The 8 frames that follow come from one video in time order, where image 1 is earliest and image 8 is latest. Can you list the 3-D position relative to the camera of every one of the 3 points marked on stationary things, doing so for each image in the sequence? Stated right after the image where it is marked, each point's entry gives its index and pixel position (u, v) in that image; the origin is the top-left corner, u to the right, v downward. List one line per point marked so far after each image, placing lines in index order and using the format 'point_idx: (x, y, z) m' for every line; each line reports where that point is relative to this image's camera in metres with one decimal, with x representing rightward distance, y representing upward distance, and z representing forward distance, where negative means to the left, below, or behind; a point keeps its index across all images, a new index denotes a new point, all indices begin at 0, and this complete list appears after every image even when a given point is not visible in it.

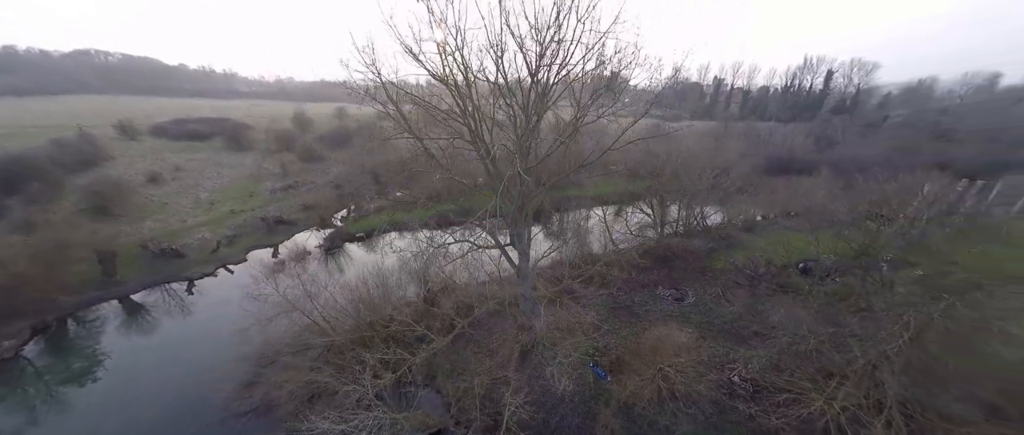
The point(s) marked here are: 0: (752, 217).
0: (+11.4, 0.0, +15.1) m
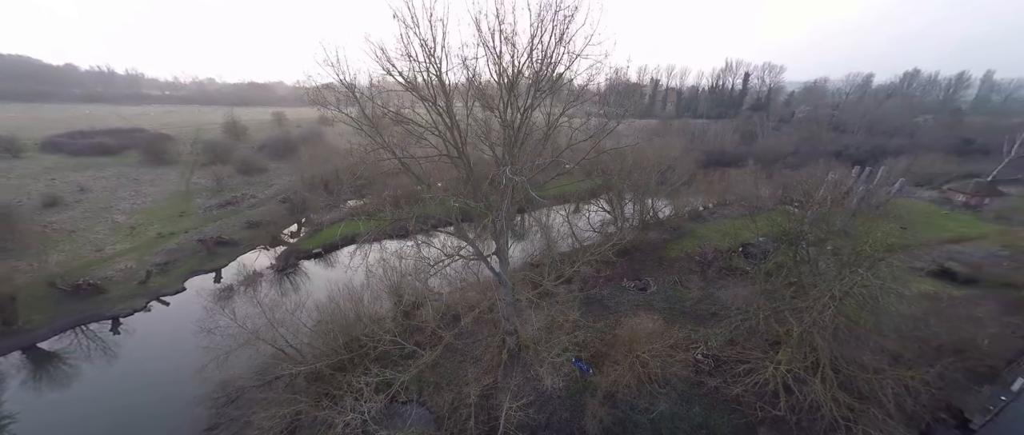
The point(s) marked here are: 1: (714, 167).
0: (+9.4, +0.5, +16.6) m
1: (+11.6, +2.9, +18.6) m
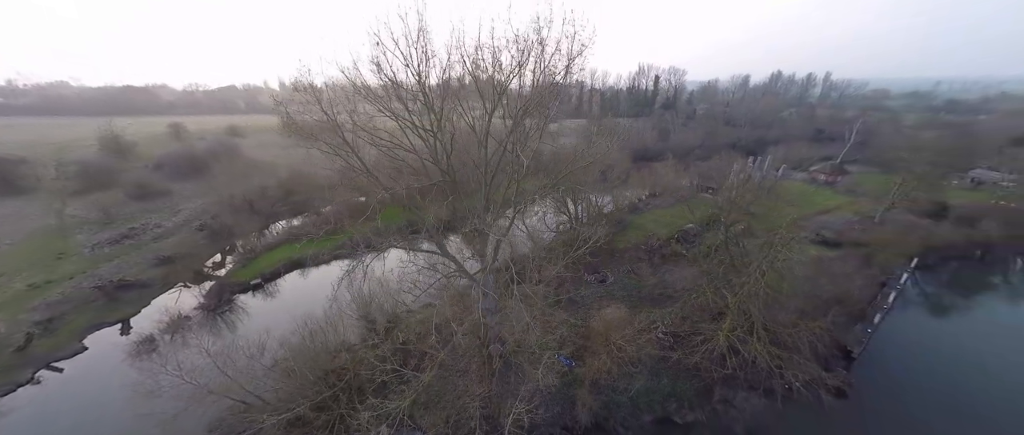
0: (+6.4, +1.1, +18.2) m
1: (+7.9, +3.6, +20.6) m
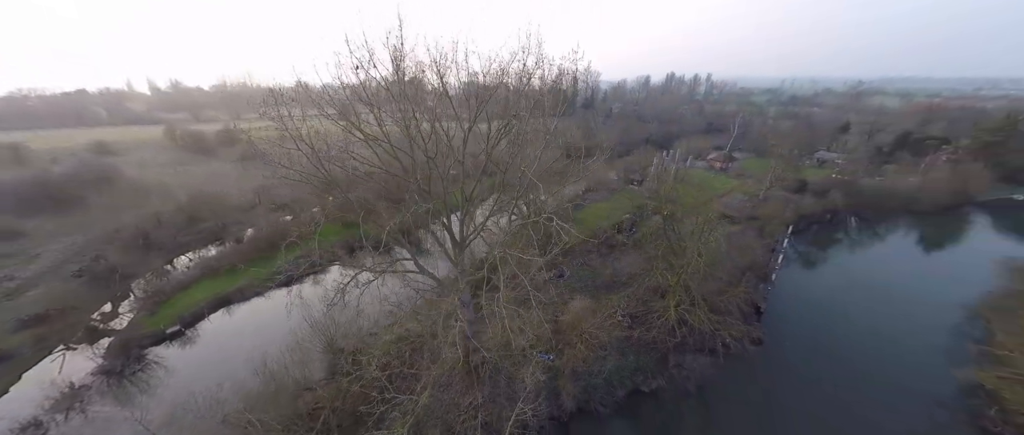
0: (+2.8, +1.5, +19.3) m
1: (+3.6, +4.1, +21.9) m
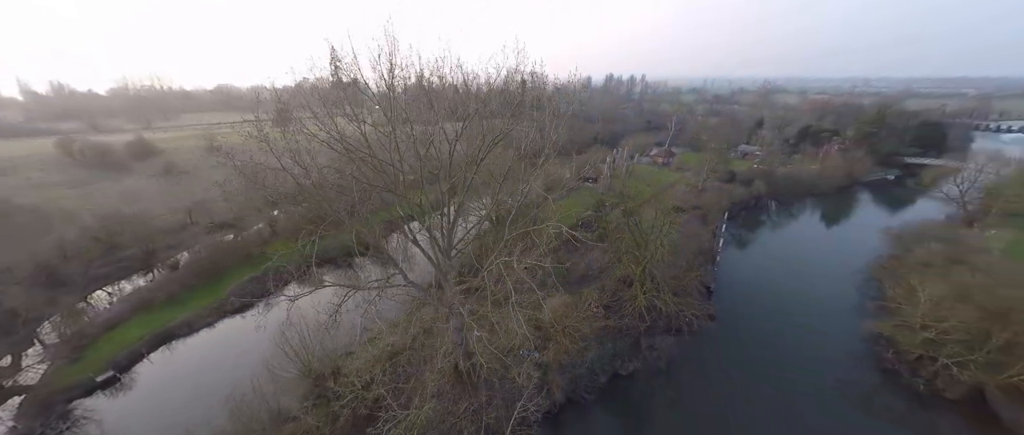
0: (+0.2, +1.5, +19.7) m
1: (+0.5, +4.1, +22.3) m
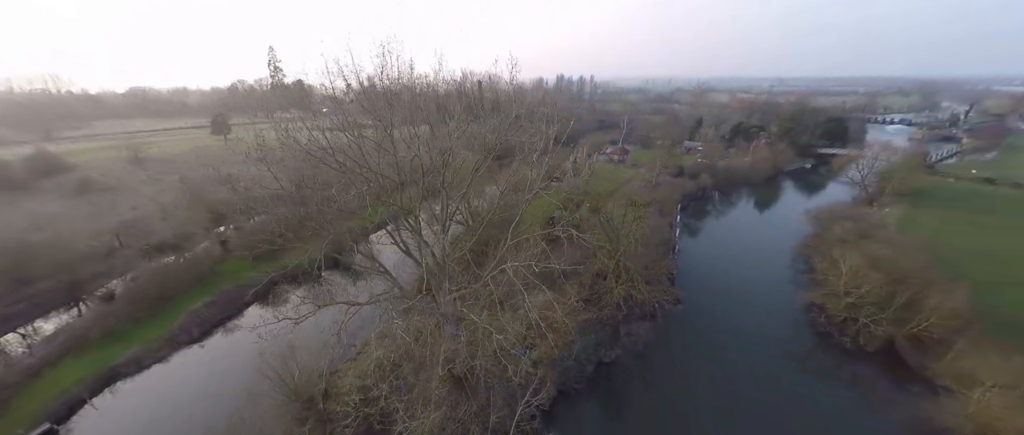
0: (-2.0, +1.4, +19.7) m
1: (-2.3, +4.0, +22.3) m
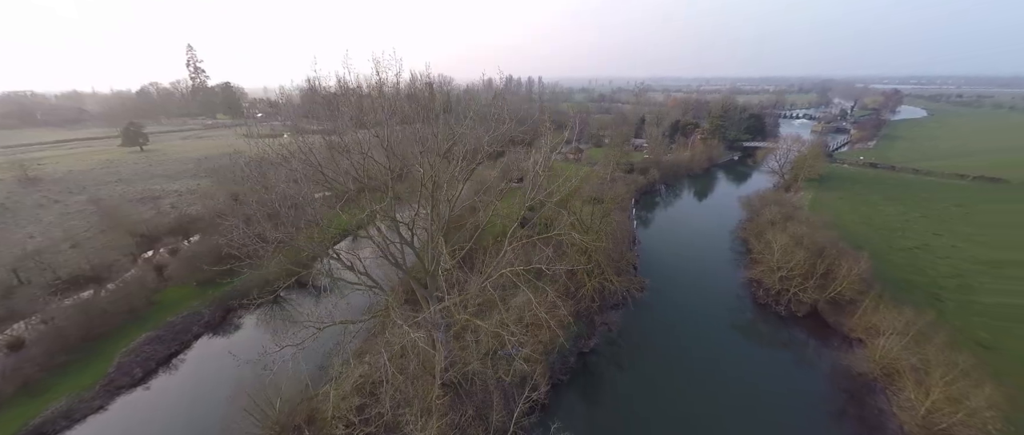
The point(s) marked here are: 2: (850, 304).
0: (-4.5, +1.2, +19.3) m
1: (-5.2, +3.8, +21.9) m
2: (+13.1, -3.4, +12.8) m
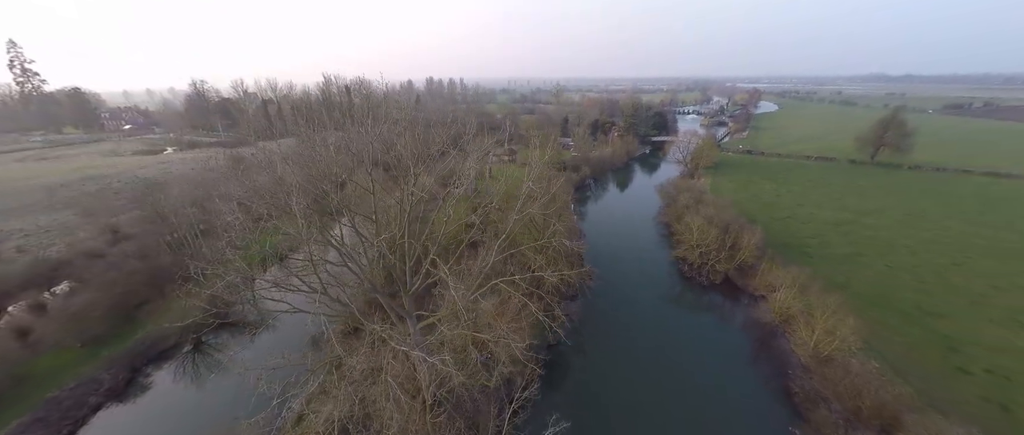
0: (-8.0, +0.5, +18.2) m
1: (-9.6, +2.9, +20.5) m
2: (+10.9, -2.4, +15.4) m
